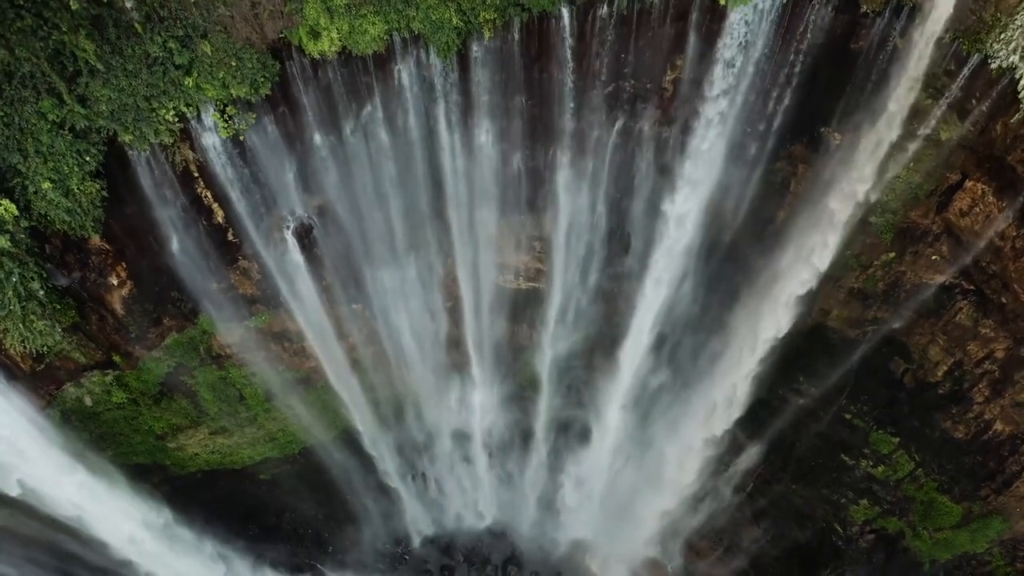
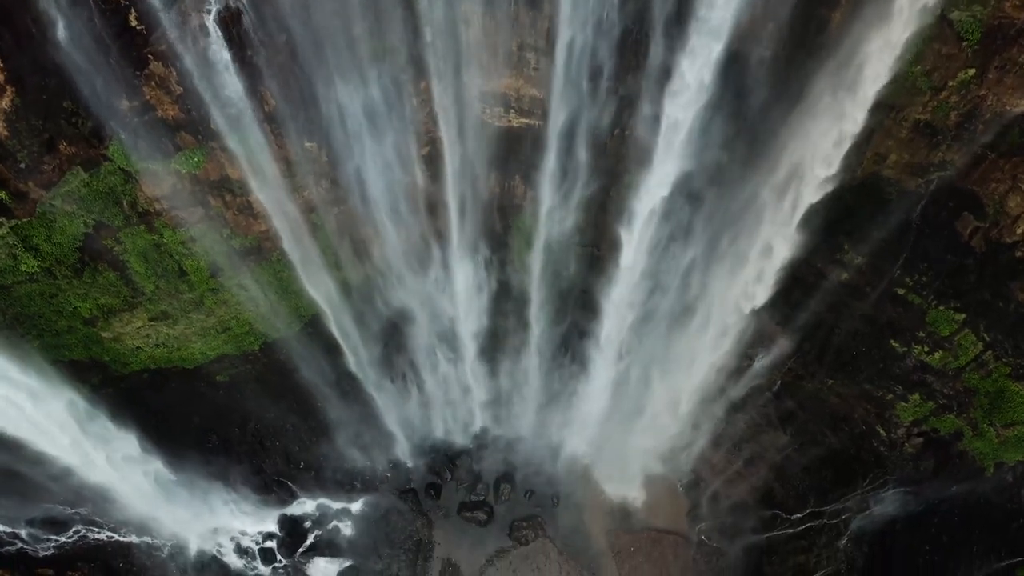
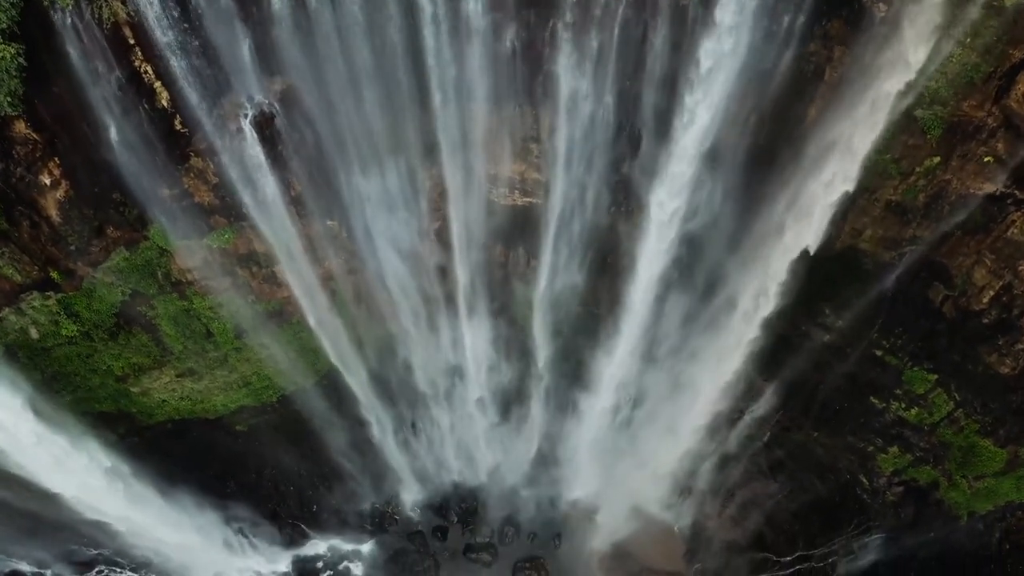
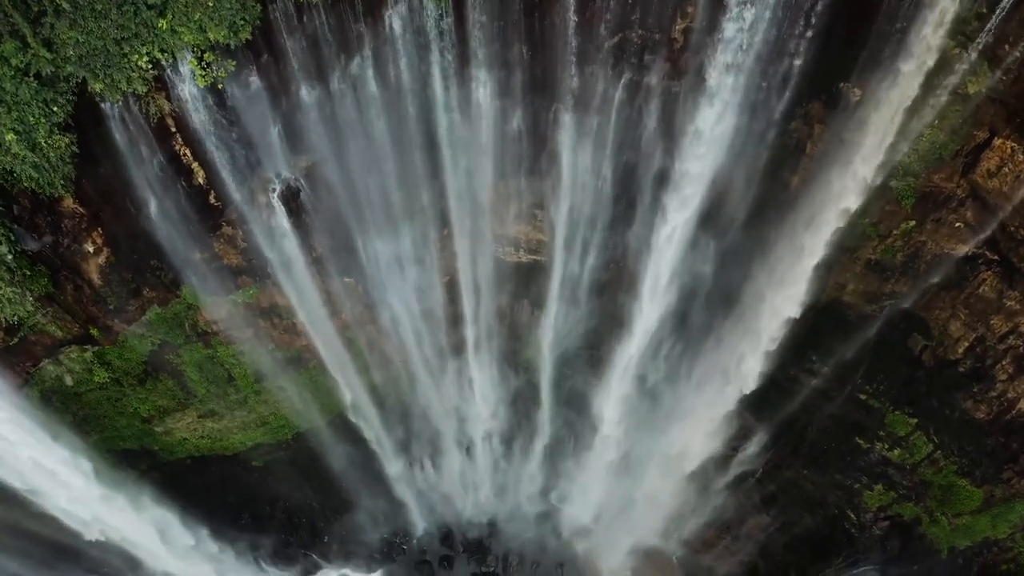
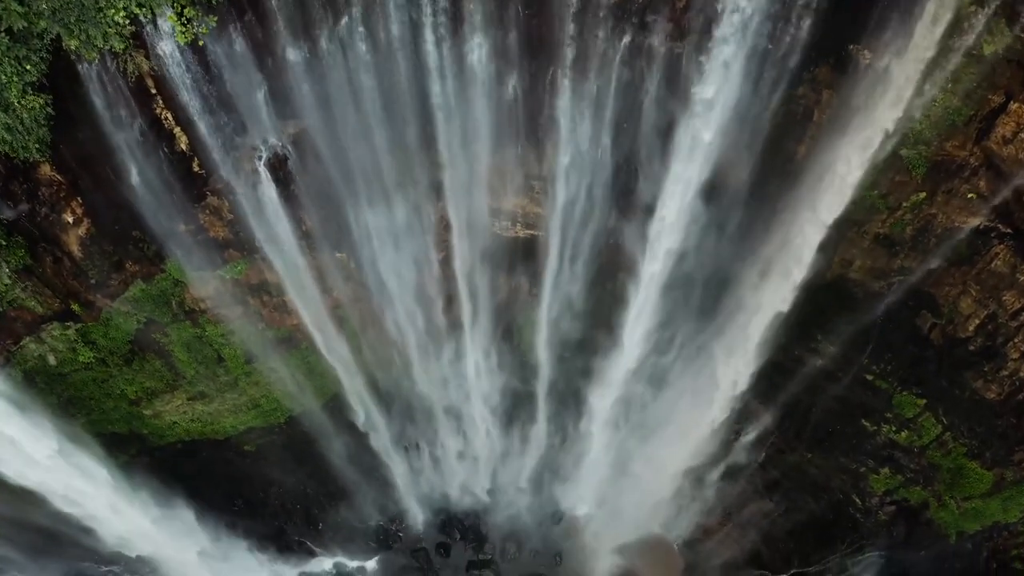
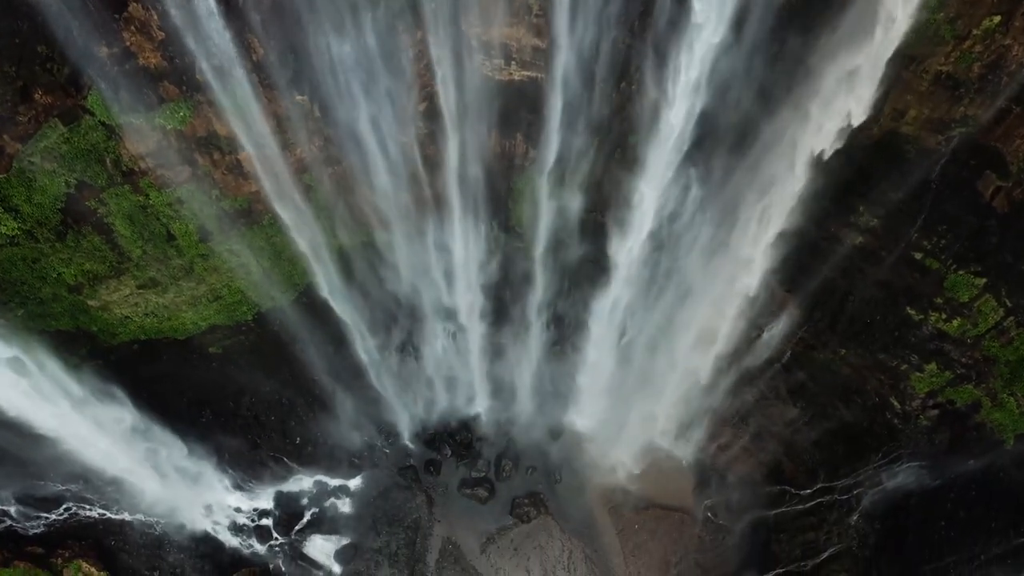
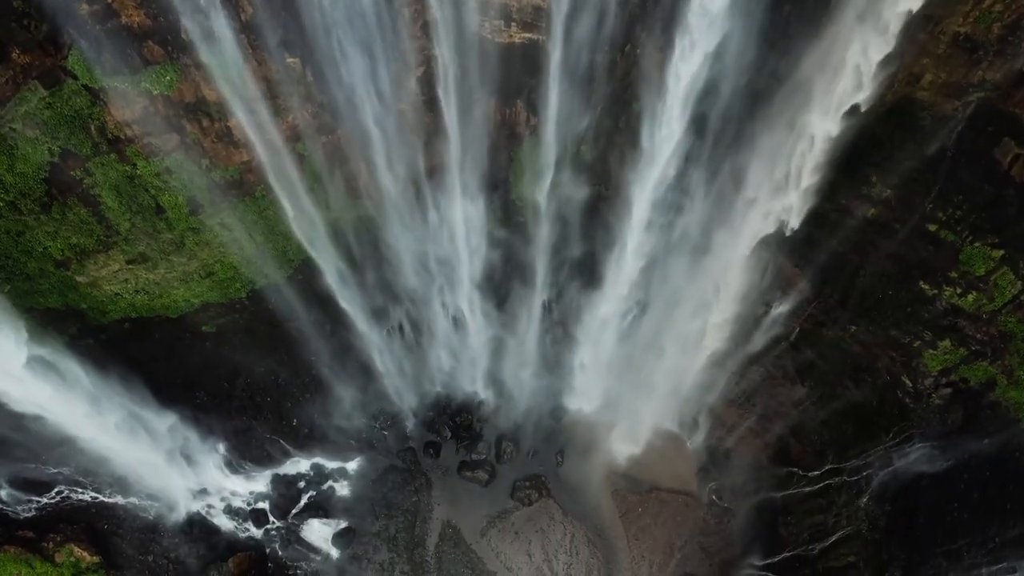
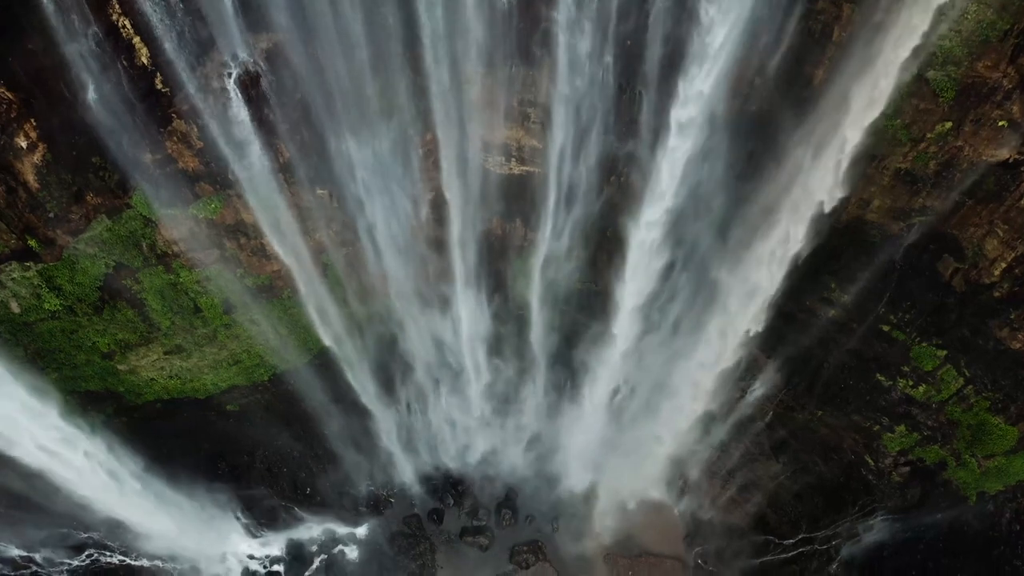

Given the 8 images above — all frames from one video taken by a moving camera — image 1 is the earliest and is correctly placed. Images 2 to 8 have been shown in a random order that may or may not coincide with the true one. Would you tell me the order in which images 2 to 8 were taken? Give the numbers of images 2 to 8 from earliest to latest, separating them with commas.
4, 5, 3, 8, 2, 6, 7
